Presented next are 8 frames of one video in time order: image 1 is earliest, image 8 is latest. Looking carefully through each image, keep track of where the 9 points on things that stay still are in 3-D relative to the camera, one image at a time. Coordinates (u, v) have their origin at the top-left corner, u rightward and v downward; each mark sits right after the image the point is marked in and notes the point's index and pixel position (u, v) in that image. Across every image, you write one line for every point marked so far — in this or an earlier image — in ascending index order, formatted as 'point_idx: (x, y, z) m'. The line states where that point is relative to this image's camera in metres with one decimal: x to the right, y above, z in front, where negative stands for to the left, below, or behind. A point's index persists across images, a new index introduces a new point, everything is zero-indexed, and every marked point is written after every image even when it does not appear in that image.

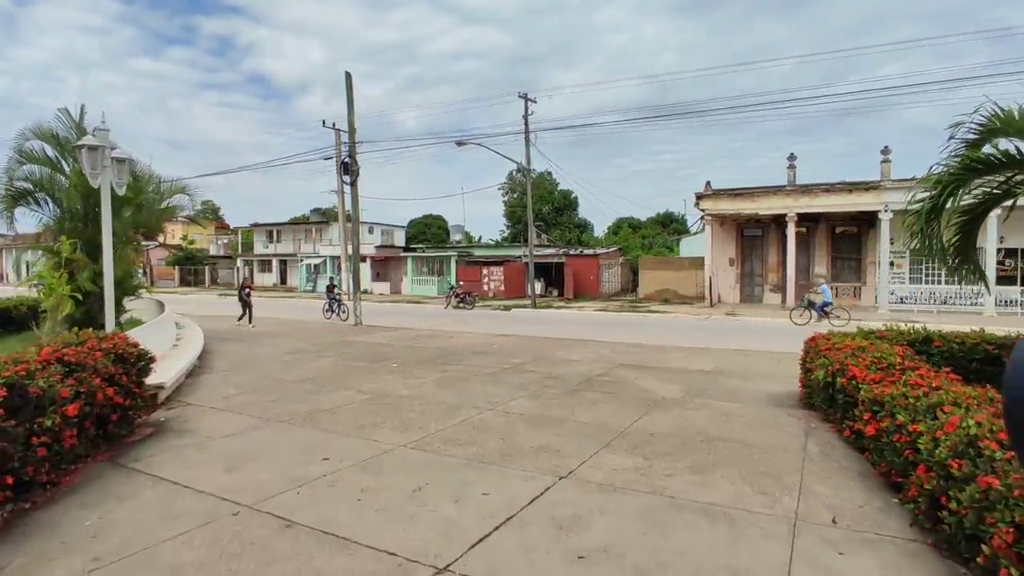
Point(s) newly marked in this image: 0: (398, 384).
0: (-1.4, -1.3, +7.9) m
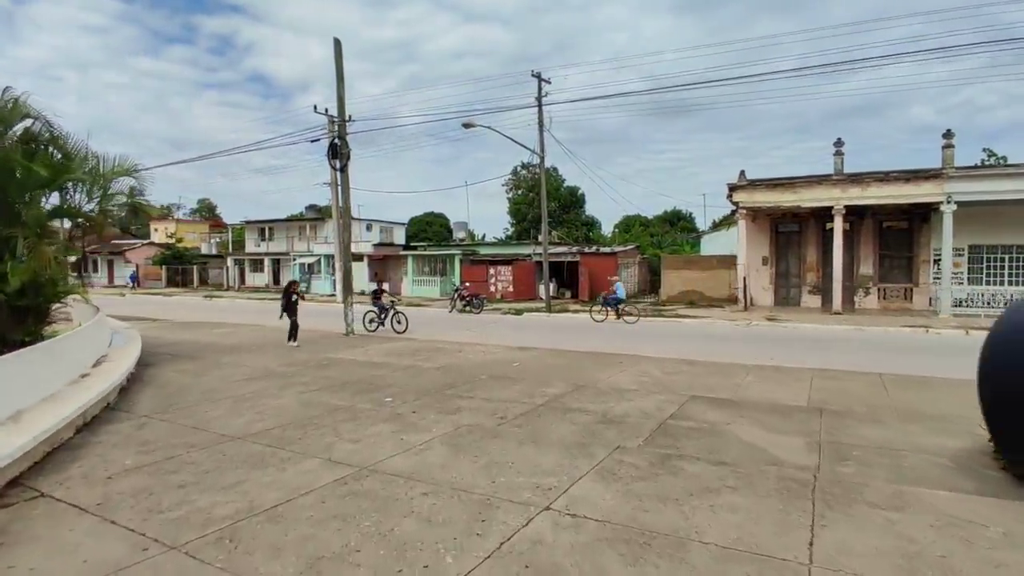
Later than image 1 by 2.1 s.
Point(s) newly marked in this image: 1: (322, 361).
0: (-1.0, -1.3, +5.2) m
1: (-3.4, -1.3, +10.8) m
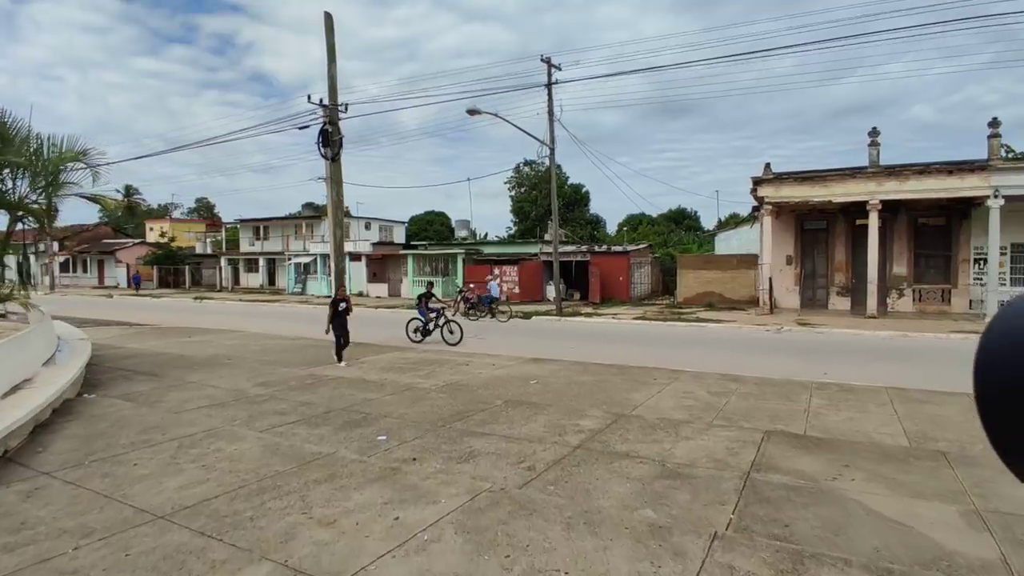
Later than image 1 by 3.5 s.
0: (-0.7, -1.4, +3.6) m
1: (-3.1, -1.4, +9.1) m
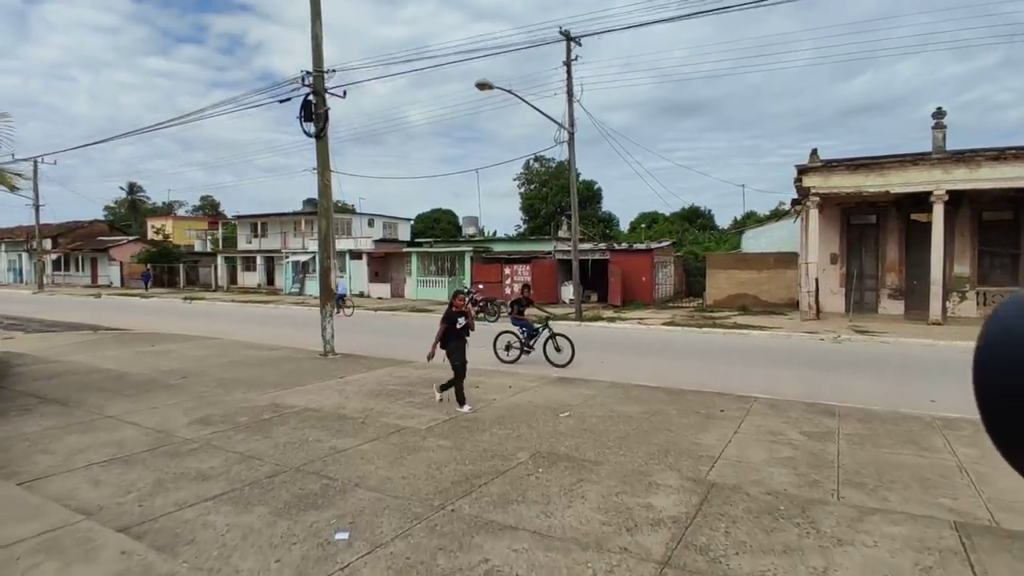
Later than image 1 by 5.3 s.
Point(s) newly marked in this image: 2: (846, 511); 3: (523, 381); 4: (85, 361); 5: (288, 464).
0: (-0.5, -1.5, +1.2) m
1: (-2.8, -1.4, +6.8) m
2: (+2.4, -1.6, +4.3) m
3: (+0.2, -1.5, +9.6) m
4: (-7.7, -1.3, +11.0) m
5: (-1.9, -1.5, +5.2) m
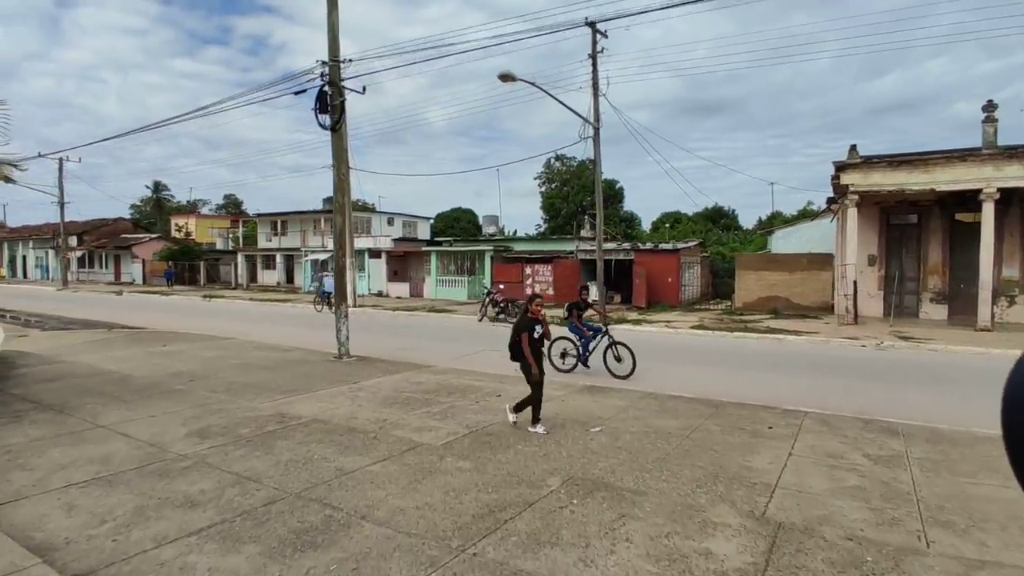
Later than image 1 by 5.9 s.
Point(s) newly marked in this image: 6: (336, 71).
0: (-0.4, -1.5, +0.6) m
1: (-2.5, -1.4, +6.3) m
2: (+2.5, -1.6, +3.6) m
3: (+0.5, -1.5, +8.9) m
4: (-7.3, -1.3, +10.6) m
5: (-1.7, -1.5, +4.6) m
6: (-3.5, +4.3, +12.2) m
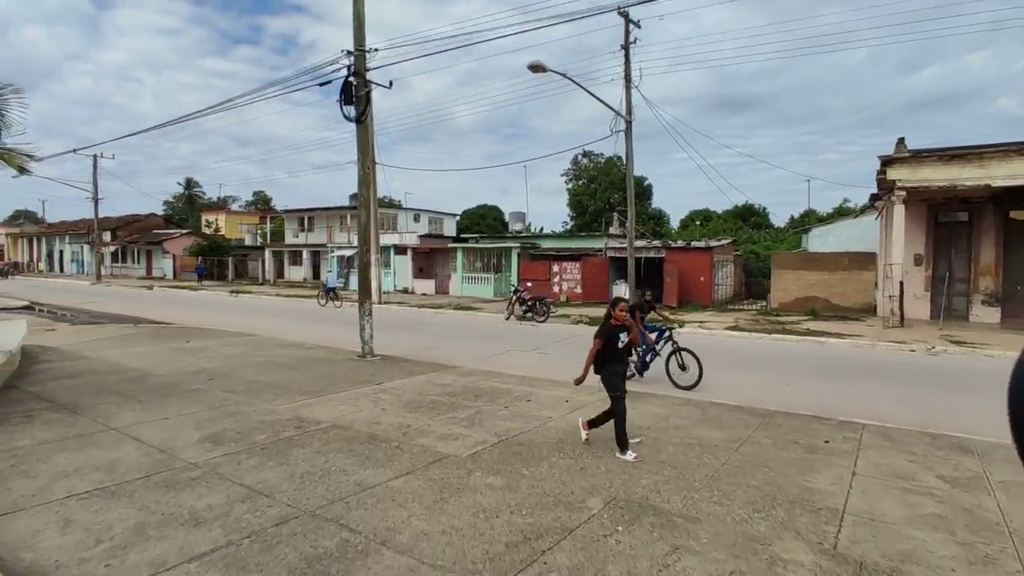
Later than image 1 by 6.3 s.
0: (-0.3, -1.5, +0.1) m
1: (-2.2, -1.4, +5.9) m
2: (+2.7, -1.6, +3.0) m
3: (+1.0, -1.5, +8.4) m
4: (-6.8, -1.2, +10.4) m
5: (-1.4, -1.5, +4.1) m
6: (-2.9, +4.4, +11.8) m
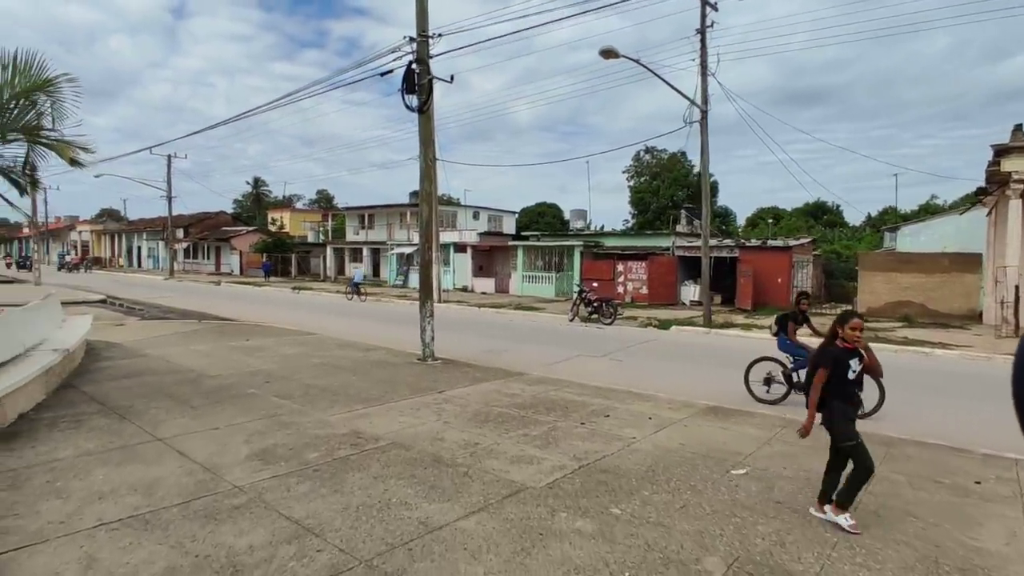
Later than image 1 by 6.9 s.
0: (-0.2, -1.5, -0.6) m
1: (-1.5, -1.4, +5.3) m
2: (+3.2, -1.7, +1.9) m
3: (+1.9, -1.5, +7.5) m
4: (-5.6, -1.1, +10.1) m
5: (-0.9, -1.5, +3.5) m
6: (-1.6, +4.4, +11.2) m
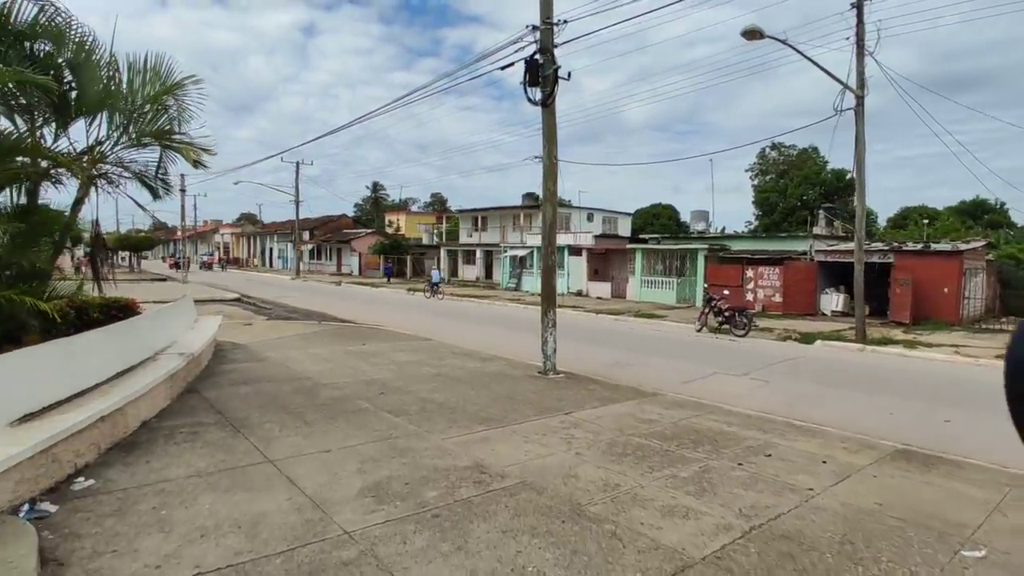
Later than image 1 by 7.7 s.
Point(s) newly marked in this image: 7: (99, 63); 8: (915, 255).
0: (-0.1, -1.6, -1.5) m
1: (-0.4, -1.5, +4.5) m
2: (+3.6, -1.8, +0.4) m
3: (+3.3, -1.7, +6.1) m
4: (-3.6, -1.2, +10.0) m
5: (-0.1, -1.6, +2.6) m
6: (+0.6, +4.3, +10.4) m
7: (-4.2, +2.3, +6.2) m
8: (+12.5, +1.0, +19.0) m
